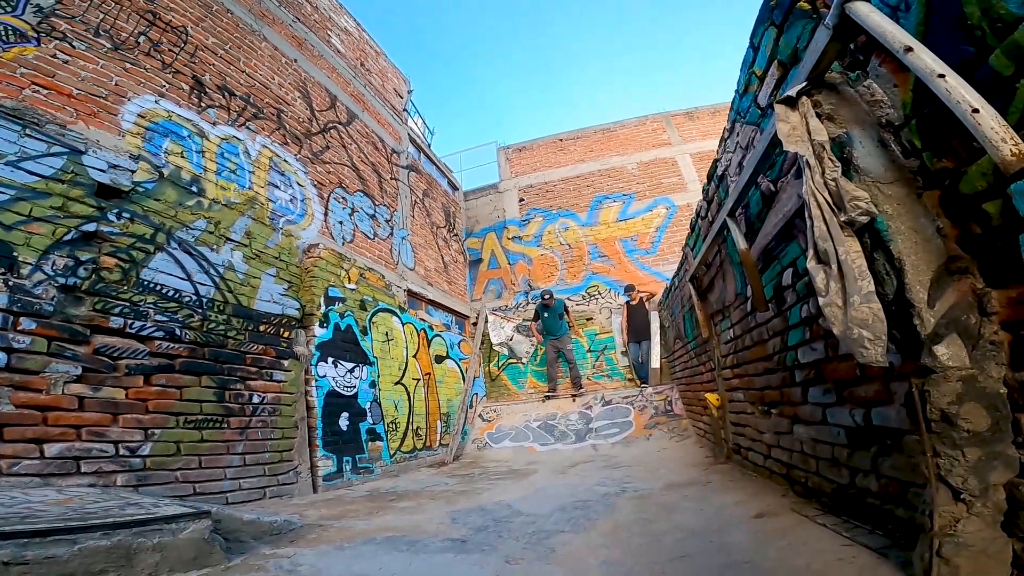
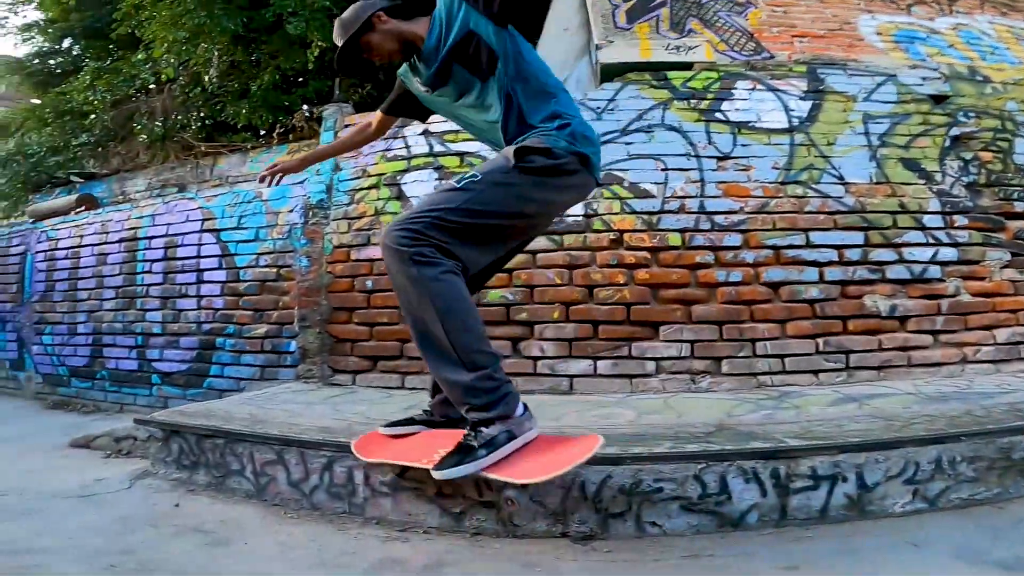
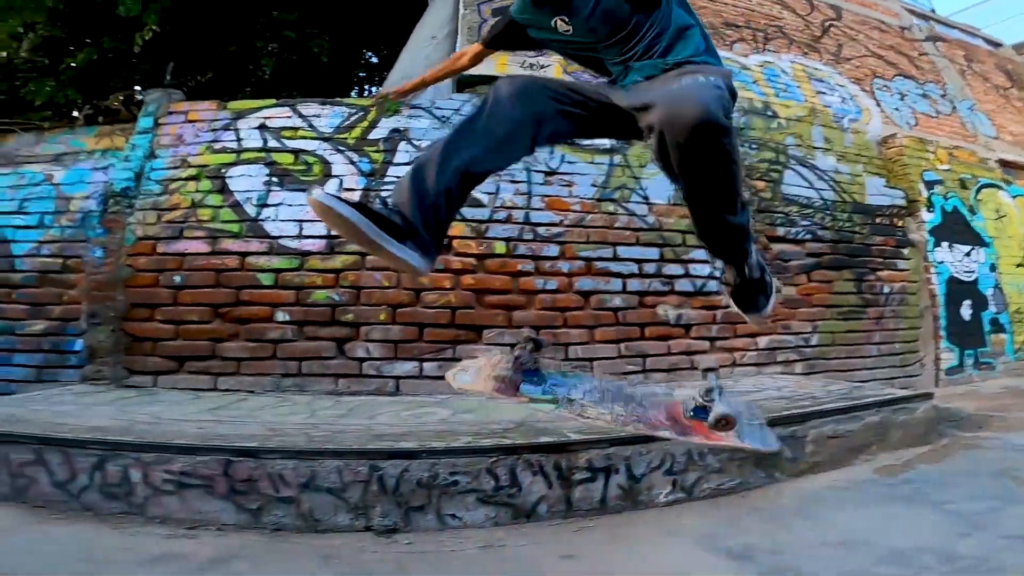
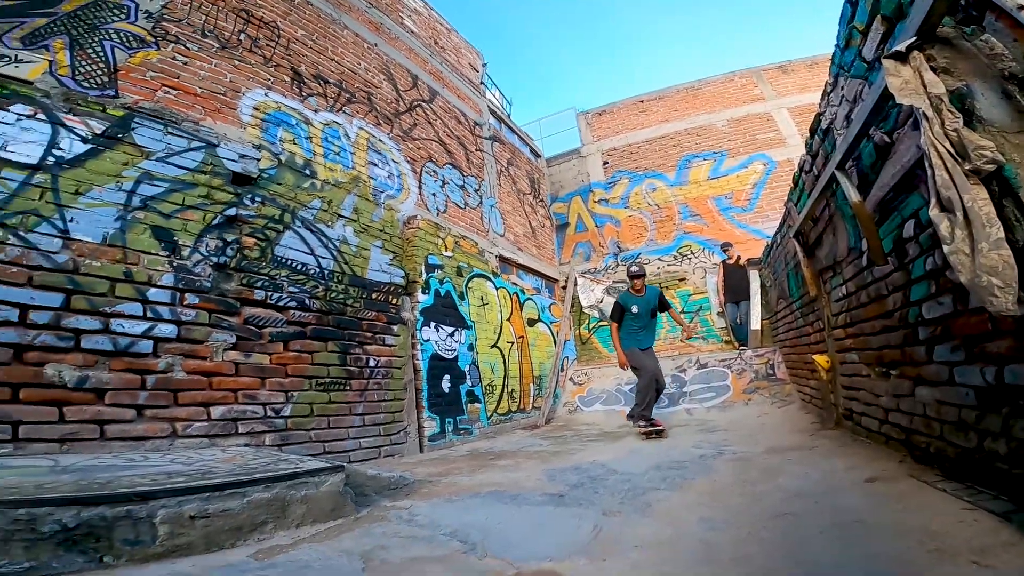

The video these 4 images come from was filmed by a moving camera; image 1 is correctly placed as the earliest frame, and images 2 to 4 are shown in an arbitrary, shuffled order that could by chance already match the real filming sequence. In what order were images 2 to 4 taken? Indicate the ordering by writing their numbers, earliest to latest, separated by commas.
4, 3, 2
